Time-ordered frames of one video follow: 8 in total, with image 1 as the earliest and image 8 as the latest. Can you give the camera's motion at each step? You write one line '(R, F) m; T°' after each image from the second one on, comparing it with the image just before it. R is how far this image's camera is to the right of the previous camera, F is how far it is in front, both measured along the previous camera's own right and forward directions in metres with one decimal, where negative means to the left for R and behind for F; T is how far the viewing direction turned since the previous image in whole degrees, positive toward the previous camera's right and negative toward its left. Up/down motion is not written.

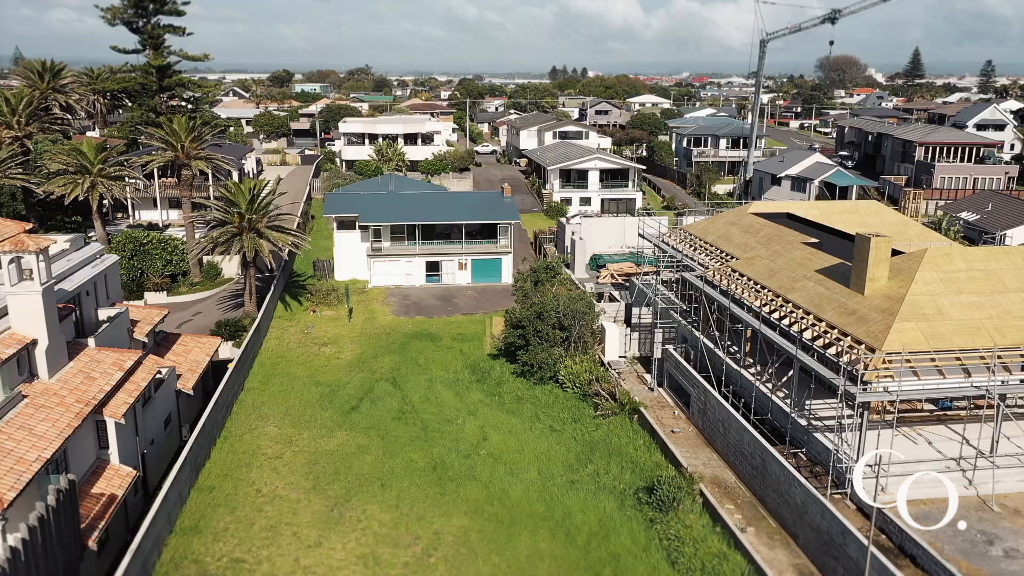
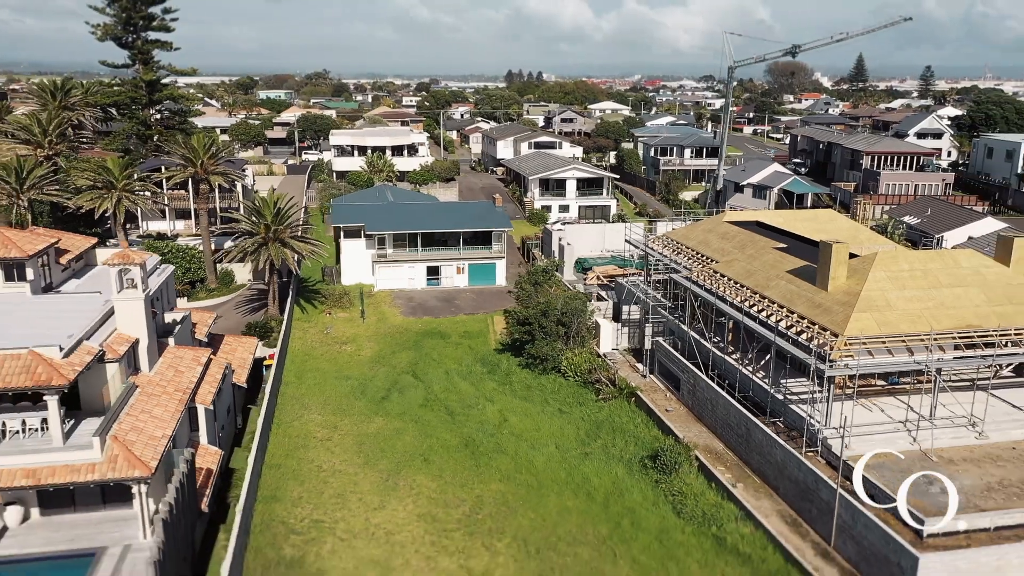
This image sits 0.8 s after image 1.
(-1.4, -2.6) m; +3°
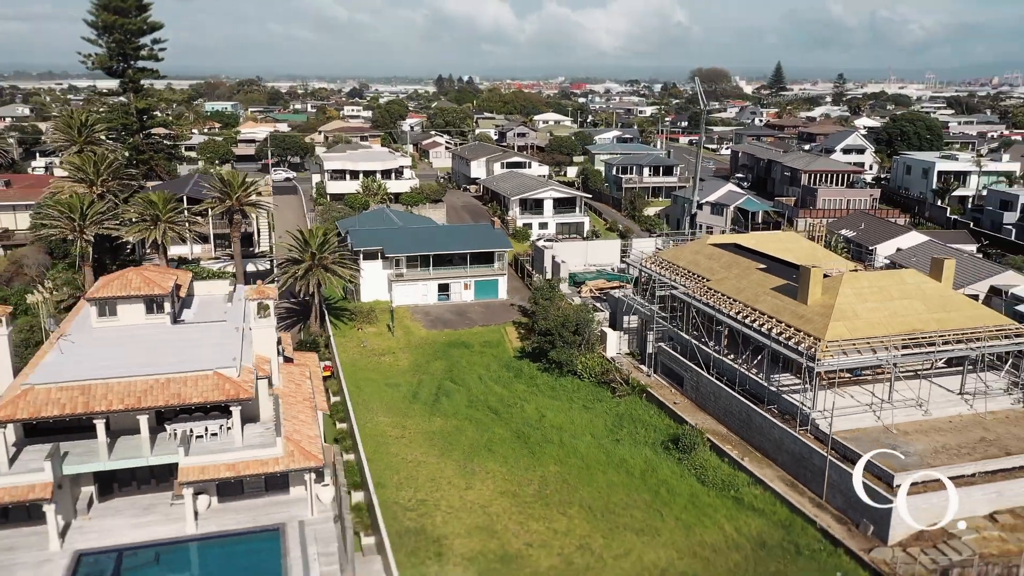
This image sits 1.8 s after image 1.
(-3.0, -3.8) m; +5°
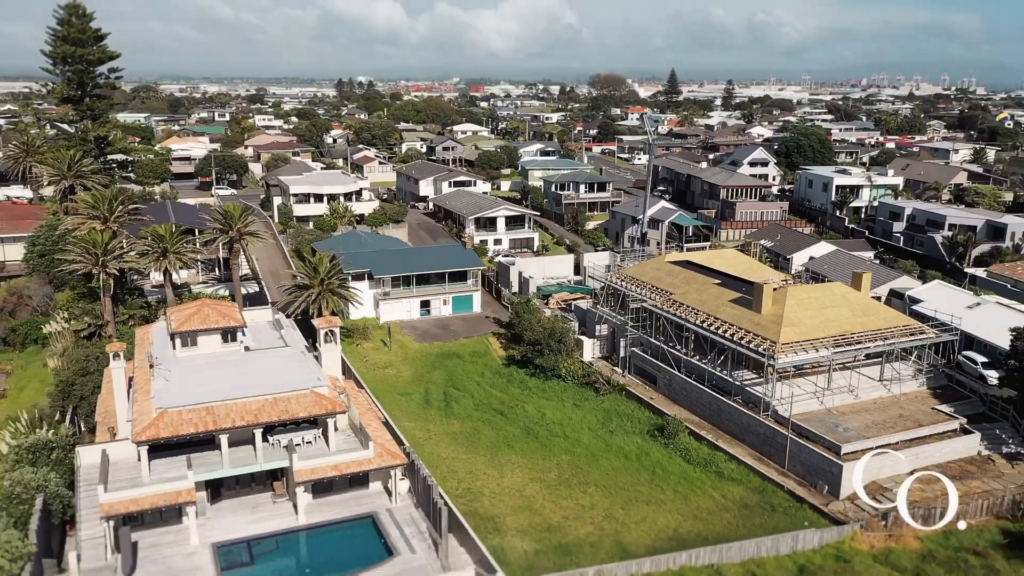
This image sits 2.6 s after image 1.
(-3.4, -3.8) m; +7°
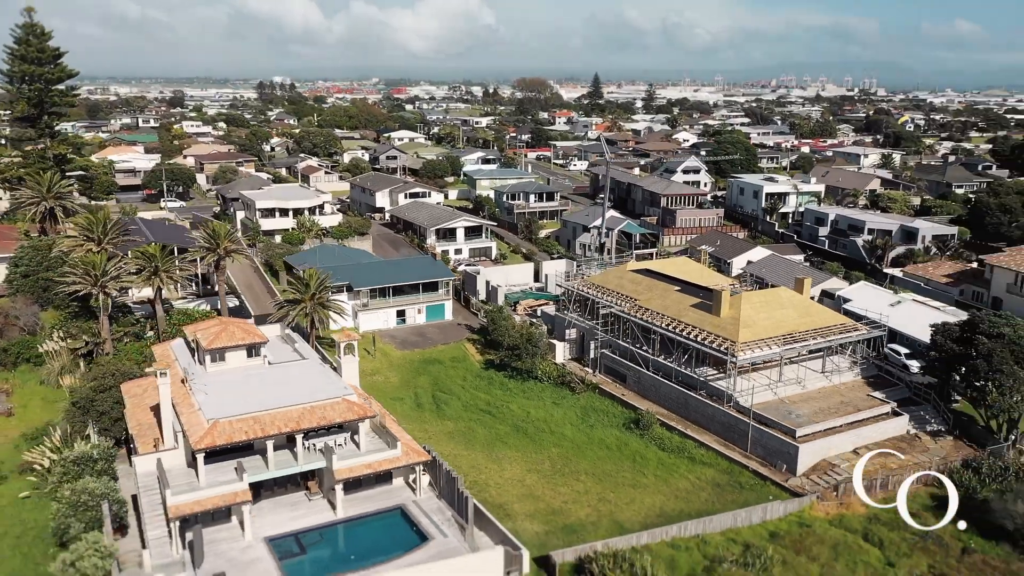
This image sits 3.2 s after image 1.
(-2.2, -2.7) m; +5°
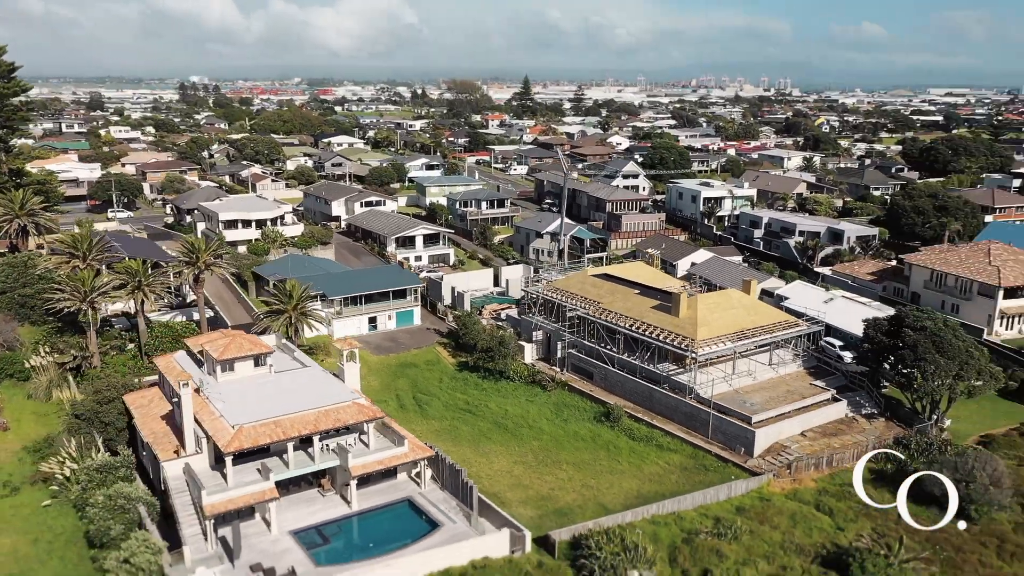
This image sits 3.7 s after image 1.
(-1.9, -2.3) m; +5°
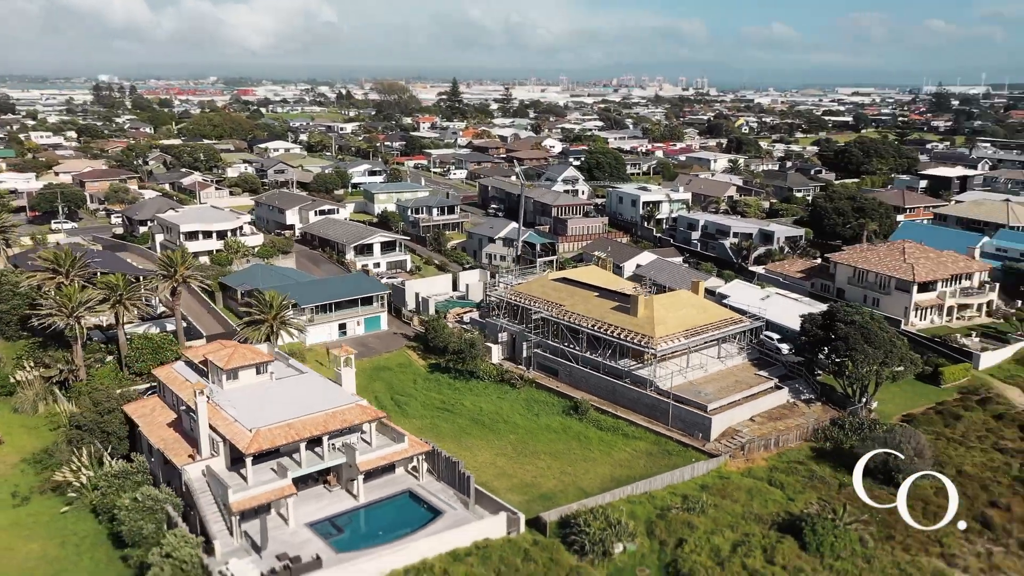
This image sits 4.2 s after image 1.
(-1.9, -2.5) m; +5°
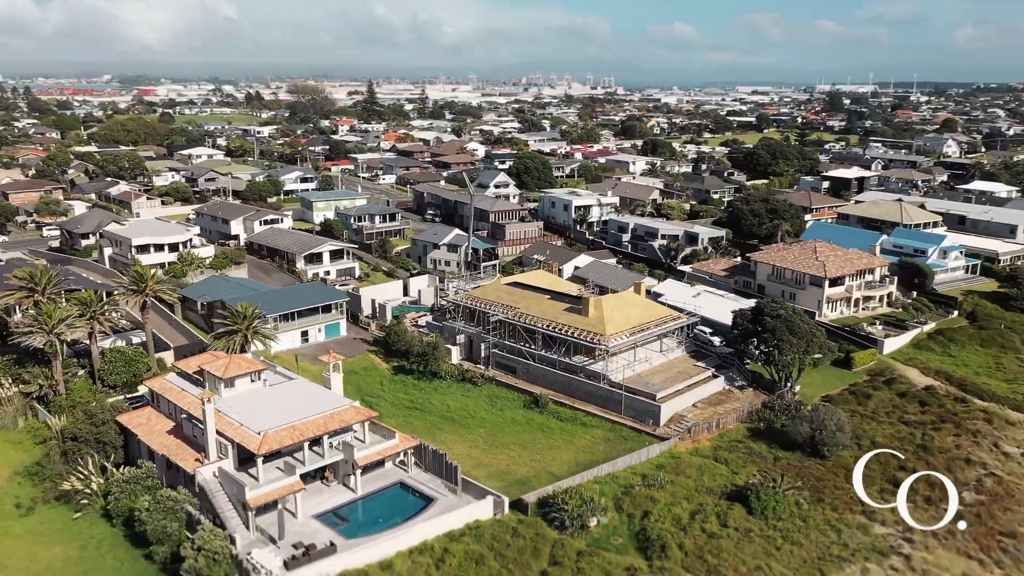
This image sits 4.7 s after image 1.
(-2.2, -2.9) m; +6°
